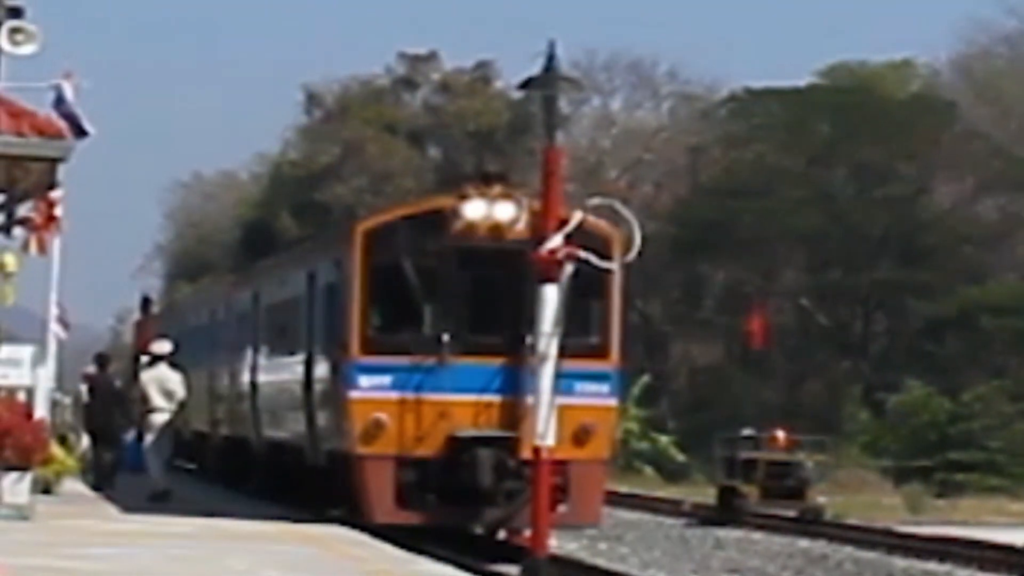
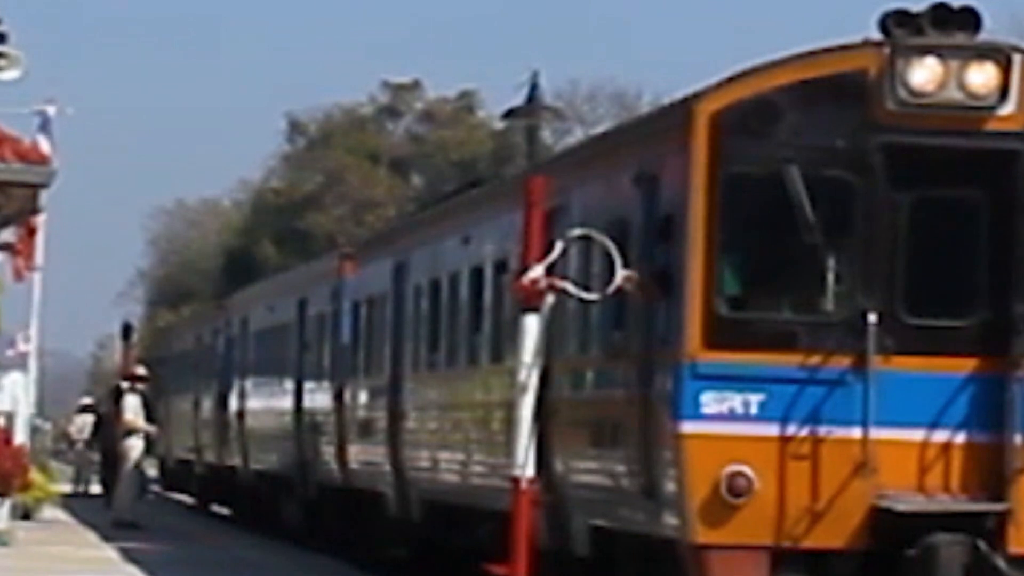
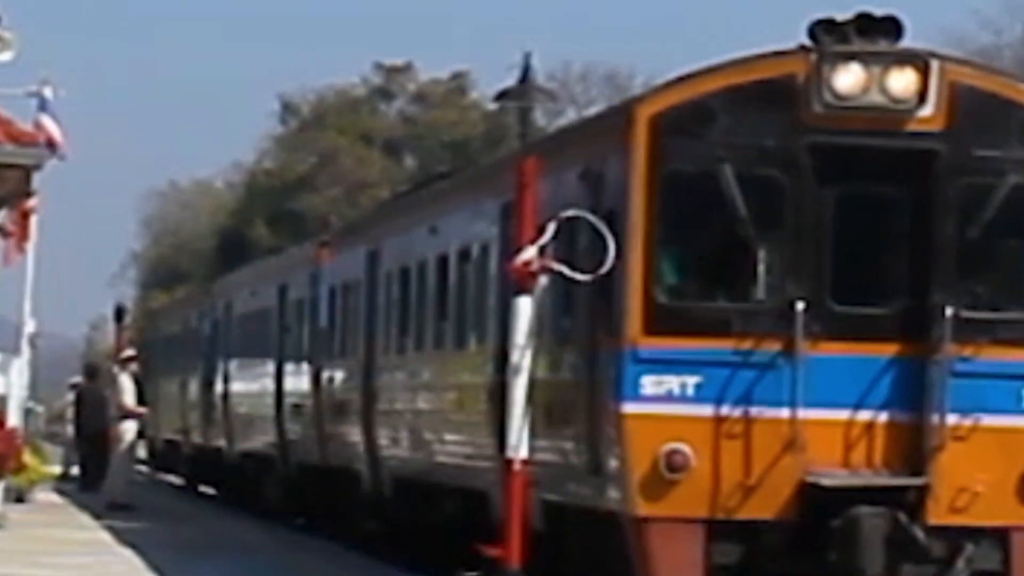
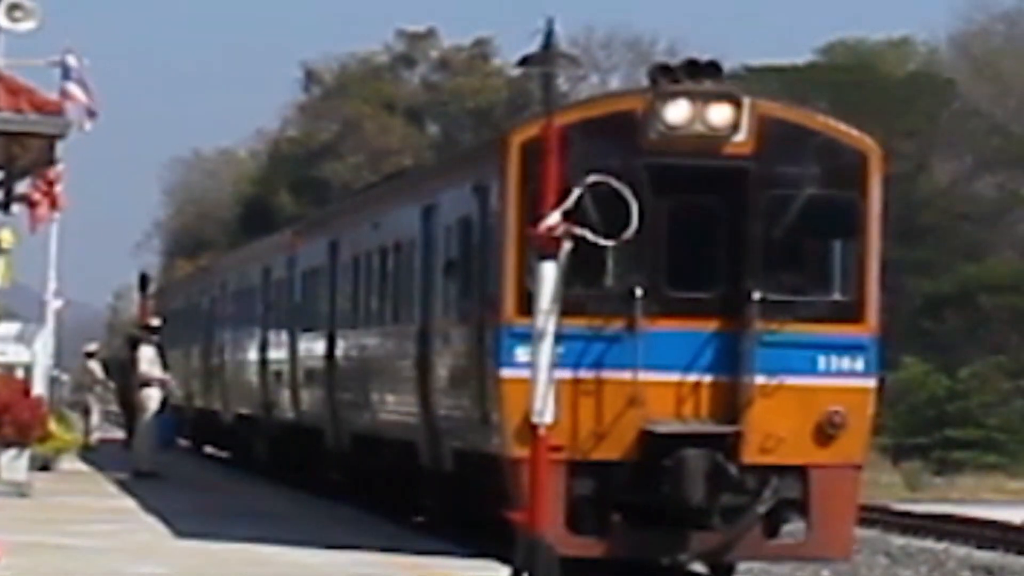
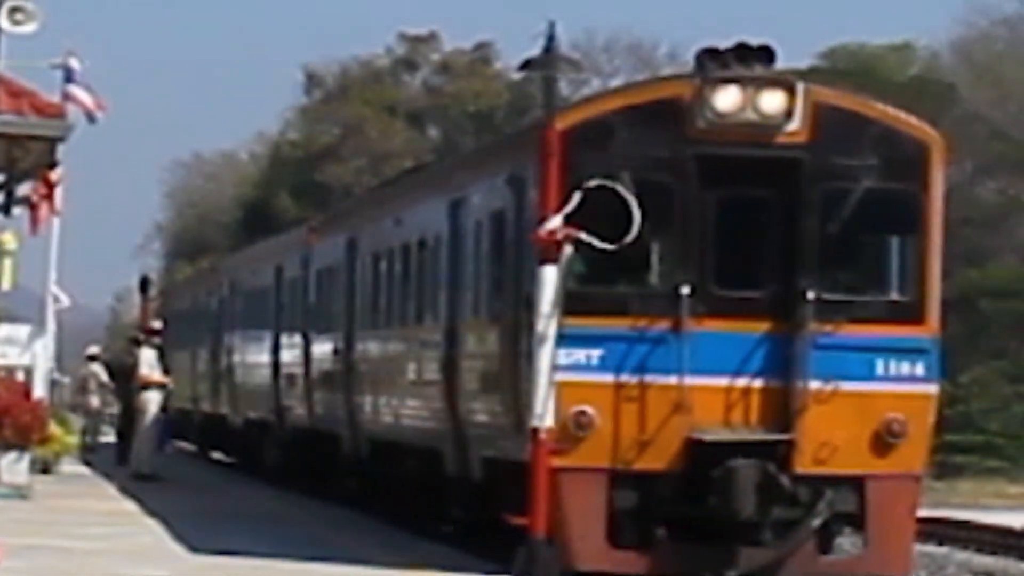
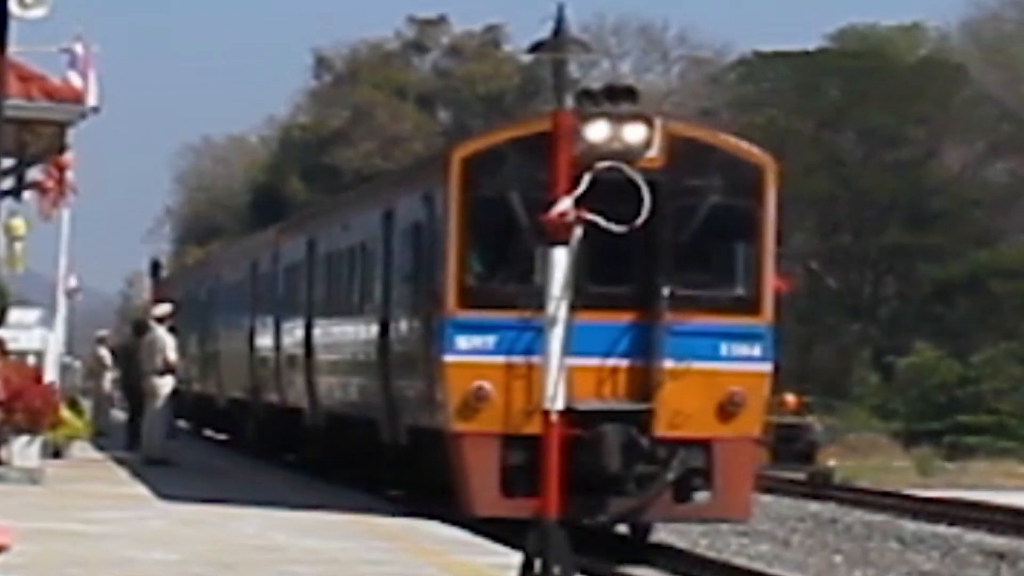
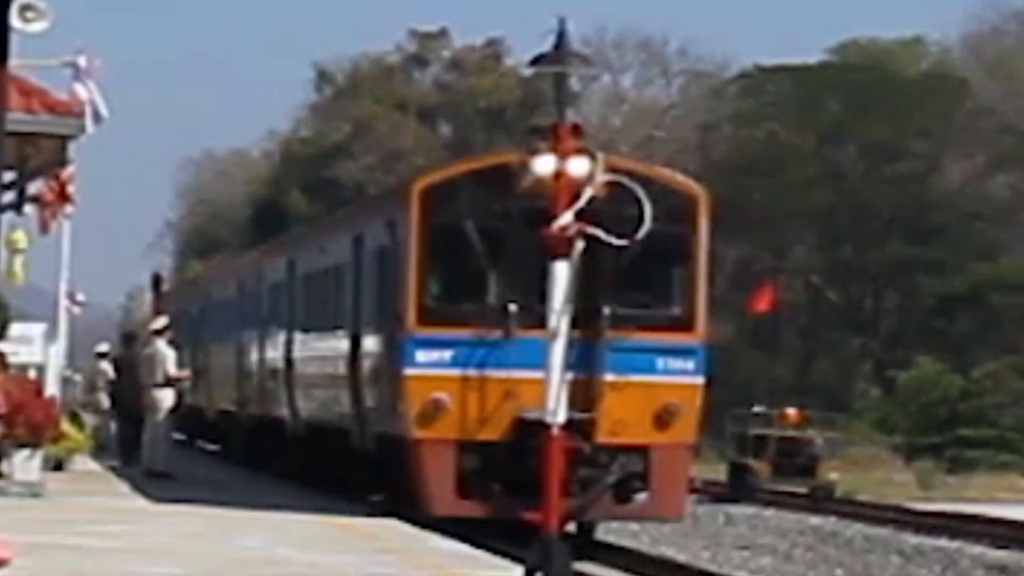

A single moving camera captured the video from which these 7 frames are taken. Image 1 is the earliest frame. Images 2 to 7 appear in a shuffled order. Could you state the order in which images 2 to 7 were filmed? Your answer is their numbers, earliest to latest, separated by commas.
7, 6, 4, 5, 3, 2
